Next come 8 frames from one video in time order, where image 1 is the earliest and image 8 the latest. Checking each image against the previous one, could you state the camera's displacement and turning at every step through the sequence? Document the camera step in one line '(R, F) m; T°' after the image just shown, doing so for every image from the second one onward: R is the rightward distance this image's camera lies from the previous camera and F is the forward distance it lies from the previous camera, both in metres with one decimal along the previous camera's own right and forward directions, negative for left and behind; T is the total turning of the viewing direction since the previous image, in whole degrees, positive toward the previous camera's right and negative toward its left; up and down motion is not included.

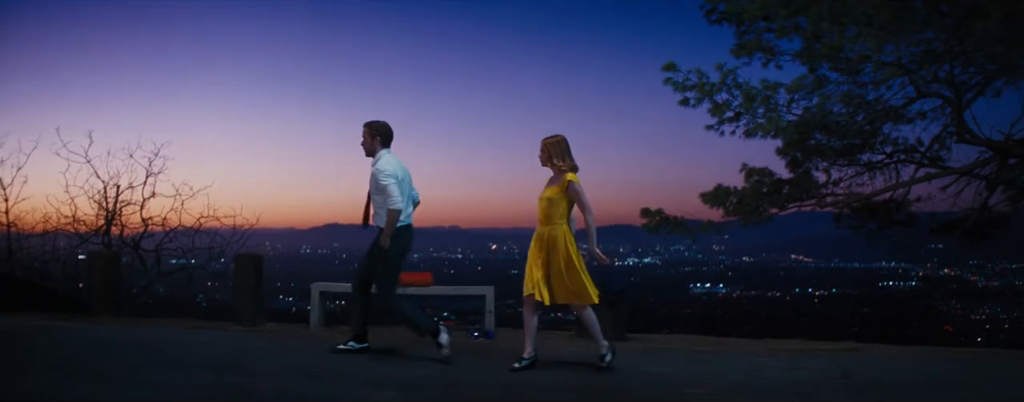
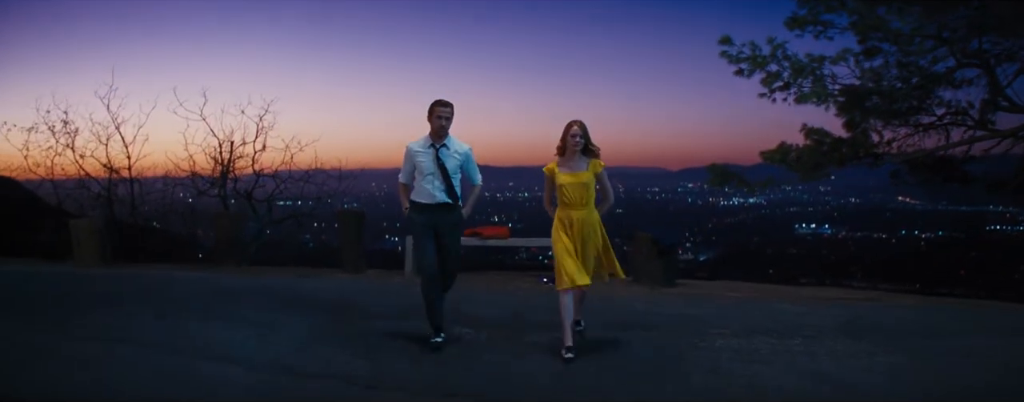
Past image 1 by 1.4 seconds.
(+0.5, -2.0) m; -6°
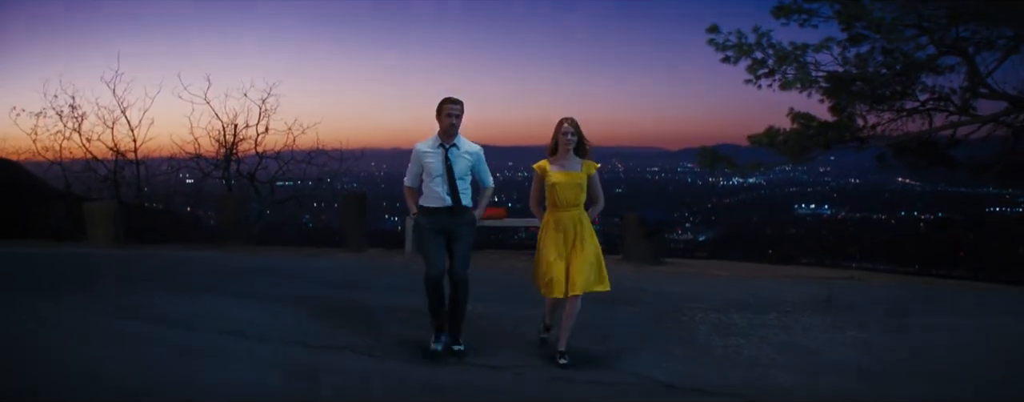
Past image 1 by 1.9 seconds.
(+0.1, -0.7) m; 0°
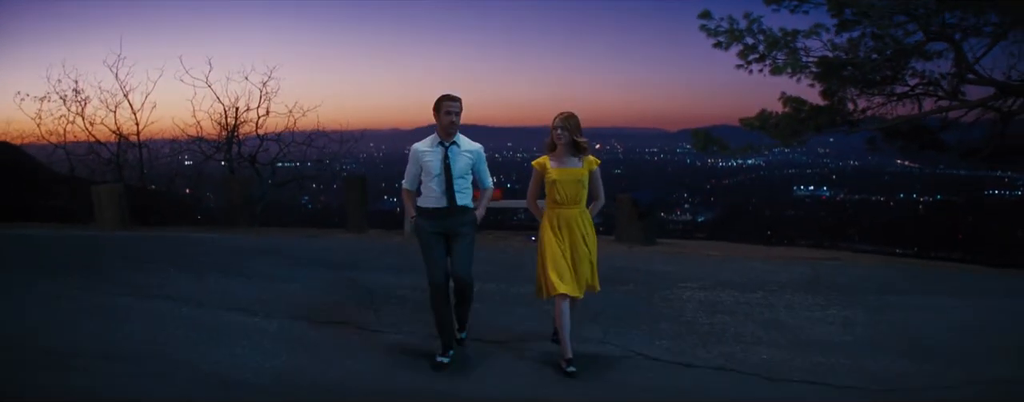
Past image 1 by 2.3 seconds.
(0.0, -0.5) m; 0°
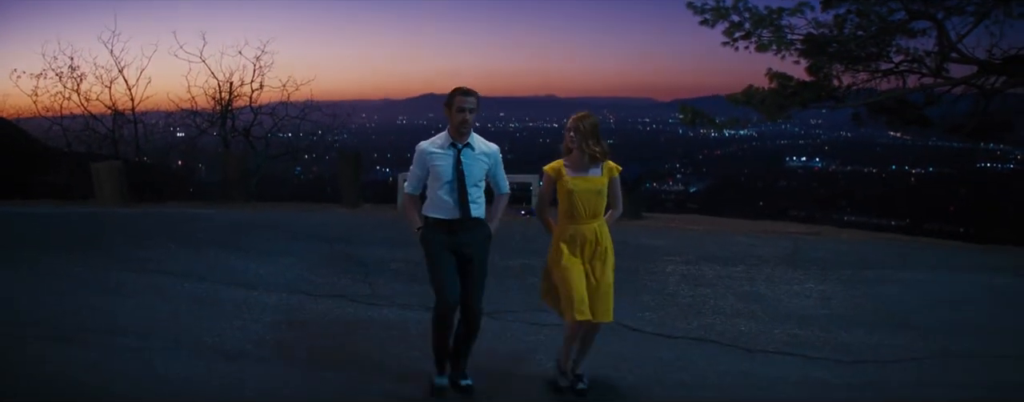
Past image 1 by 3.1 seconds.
(0.0, -0.4) m; 0°
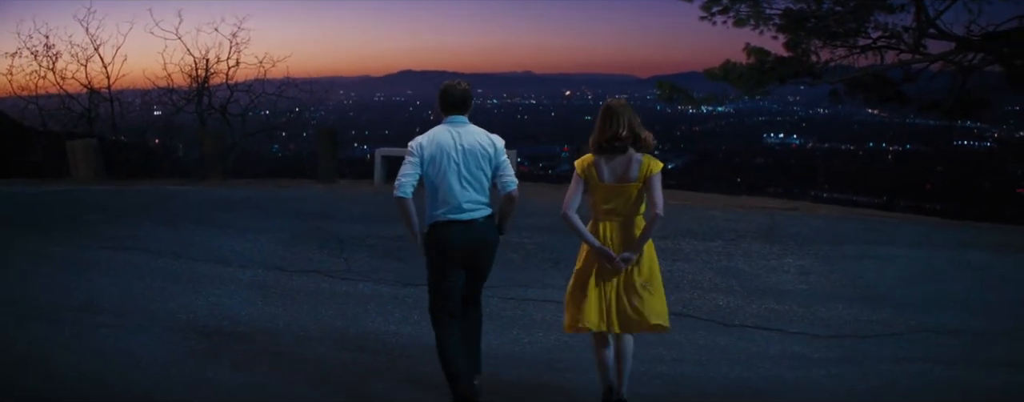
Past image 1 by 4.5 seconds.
(0.0, +0.1) m; +1°
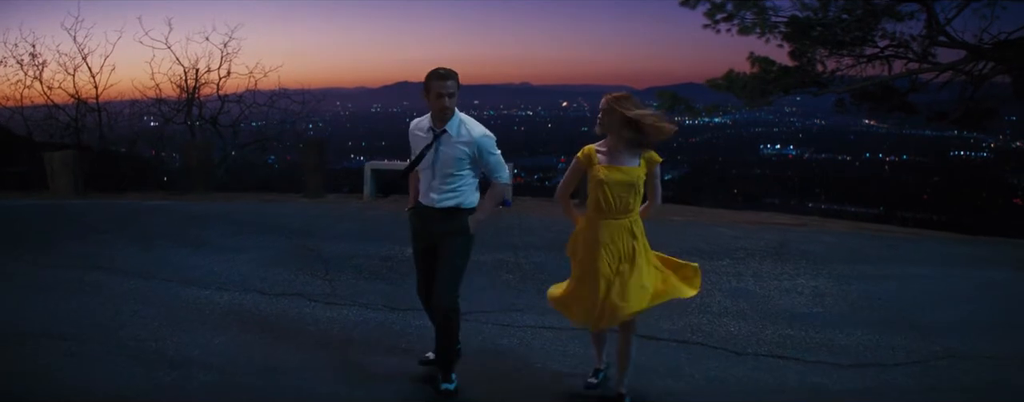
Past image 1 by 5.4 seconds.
(0.0, +0.8) m; 0°
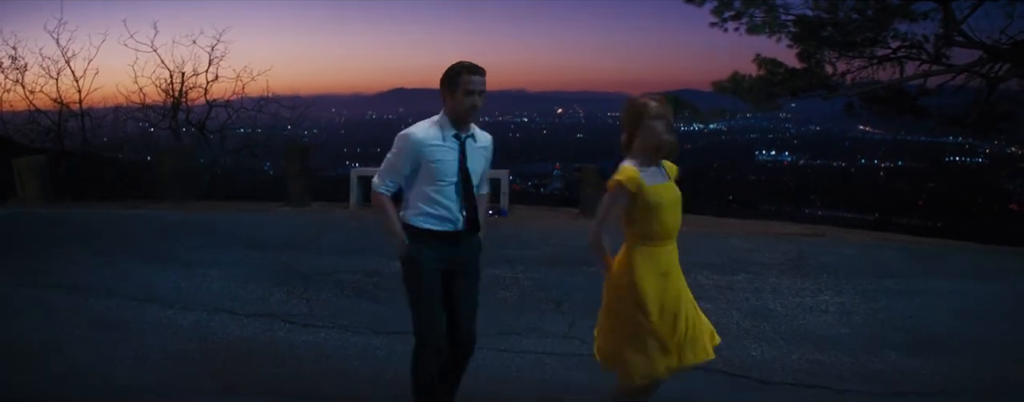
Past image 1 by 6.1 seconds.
(0.0, +1.0) m; 0°
